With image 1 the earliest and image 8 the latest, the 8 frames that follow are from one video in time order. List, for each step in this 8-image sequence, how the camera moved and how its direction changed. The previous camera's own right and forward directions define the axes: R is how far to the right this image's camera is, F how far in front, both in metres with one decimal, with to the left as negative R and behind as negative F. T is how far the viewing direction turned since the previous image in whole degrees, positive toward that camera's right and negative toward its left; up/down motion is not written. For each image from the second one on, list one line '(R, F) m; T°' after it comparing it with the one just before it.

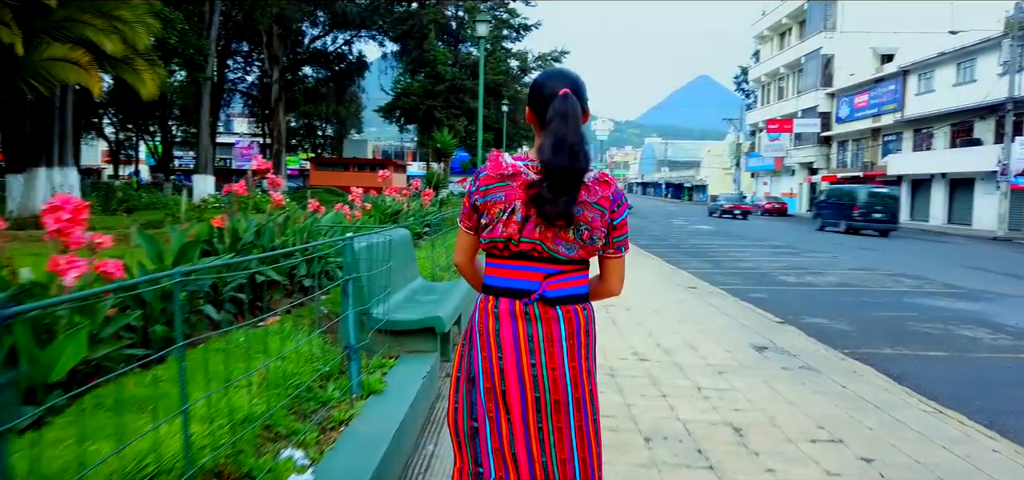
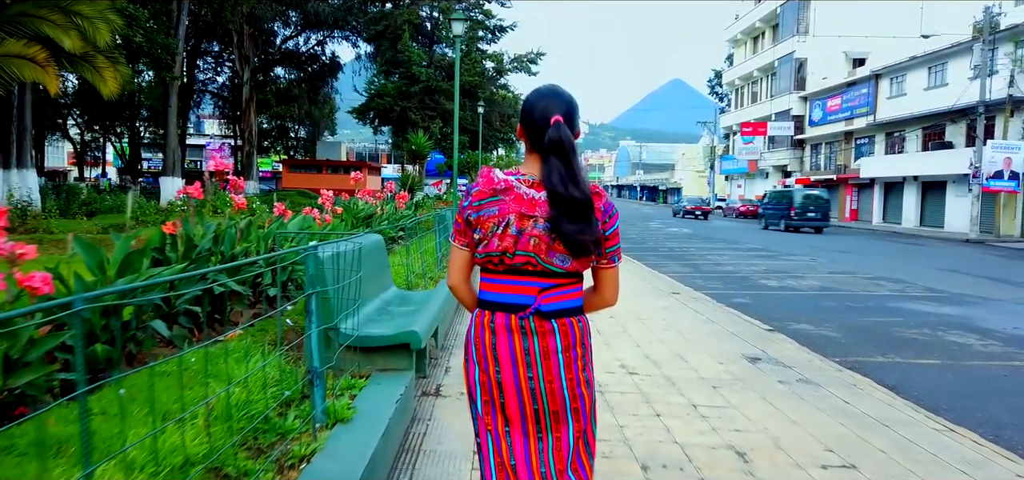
(0.0, +0.4) m; +2°
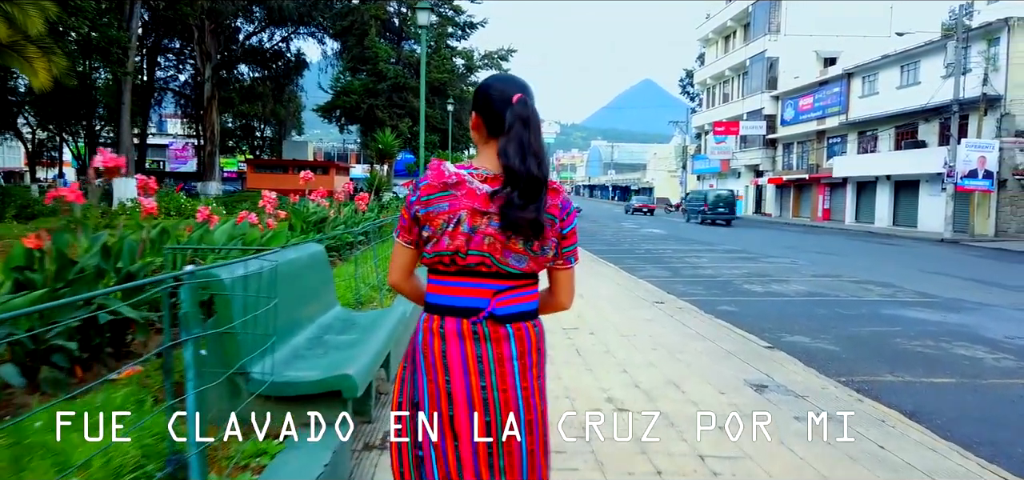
(0.0, +0.9) m; +2°
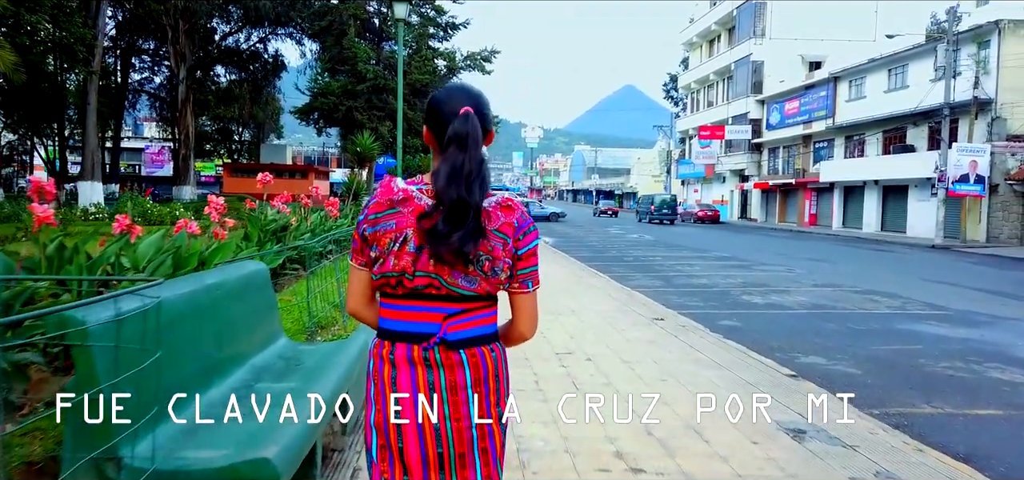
(0.0, +0.9) m; +1°
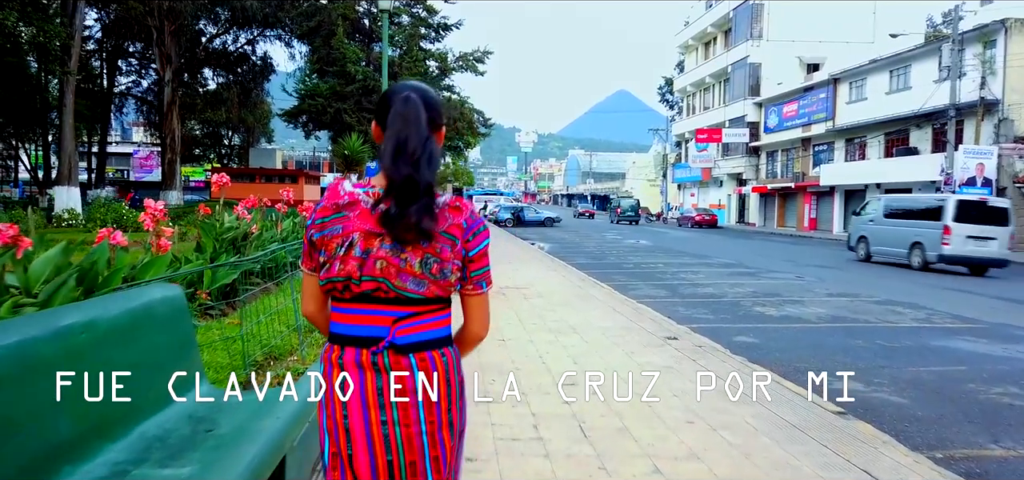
(0.0, +0.9) m; 0°
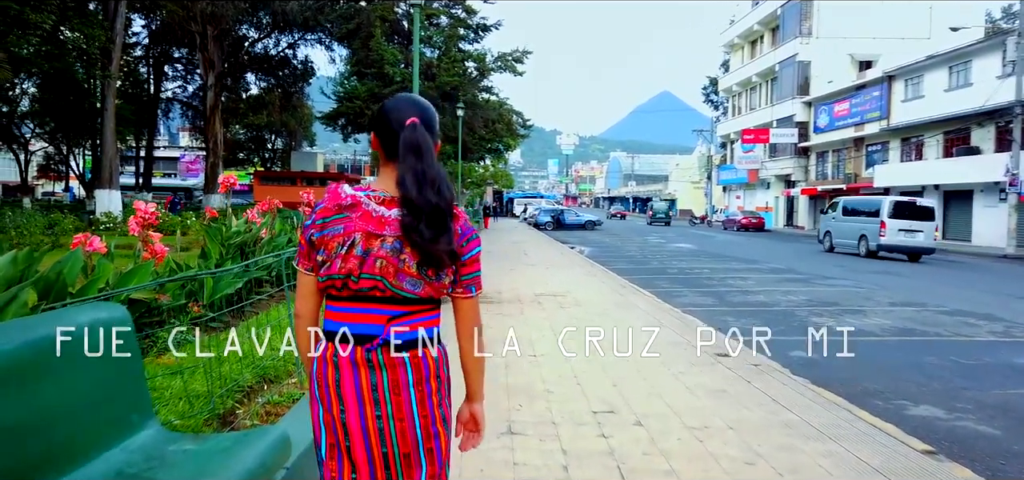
(+0.1, +0.6) m; -3°
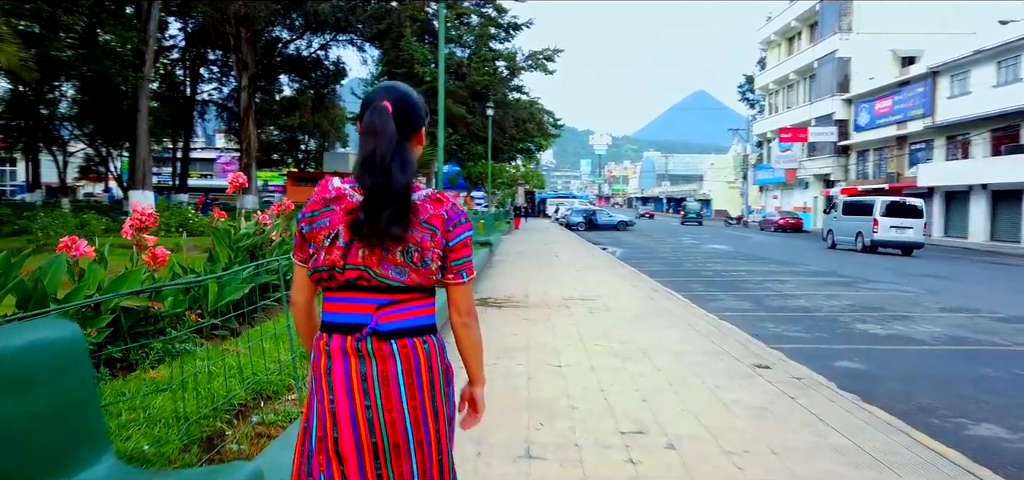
(+0.1, +0.4) m; -2°
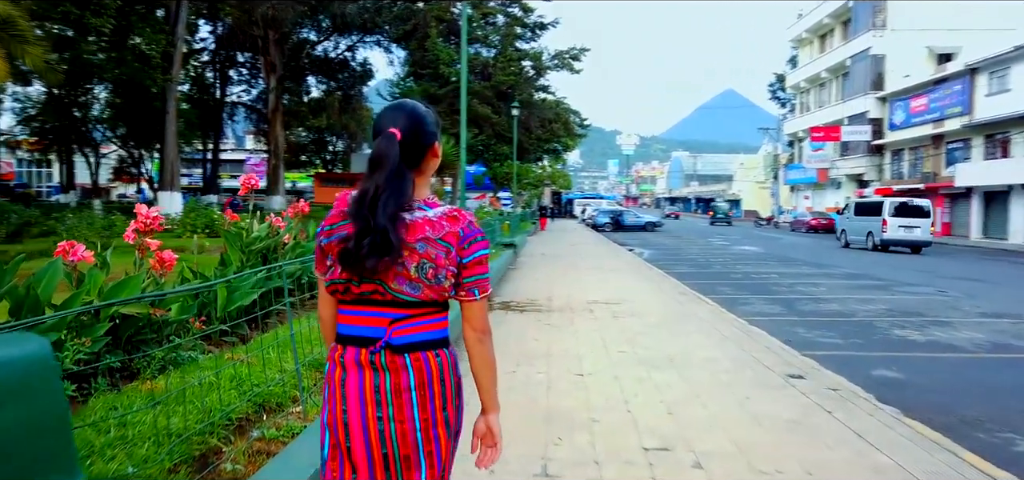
(+0.1, +0.2) m; -2°
